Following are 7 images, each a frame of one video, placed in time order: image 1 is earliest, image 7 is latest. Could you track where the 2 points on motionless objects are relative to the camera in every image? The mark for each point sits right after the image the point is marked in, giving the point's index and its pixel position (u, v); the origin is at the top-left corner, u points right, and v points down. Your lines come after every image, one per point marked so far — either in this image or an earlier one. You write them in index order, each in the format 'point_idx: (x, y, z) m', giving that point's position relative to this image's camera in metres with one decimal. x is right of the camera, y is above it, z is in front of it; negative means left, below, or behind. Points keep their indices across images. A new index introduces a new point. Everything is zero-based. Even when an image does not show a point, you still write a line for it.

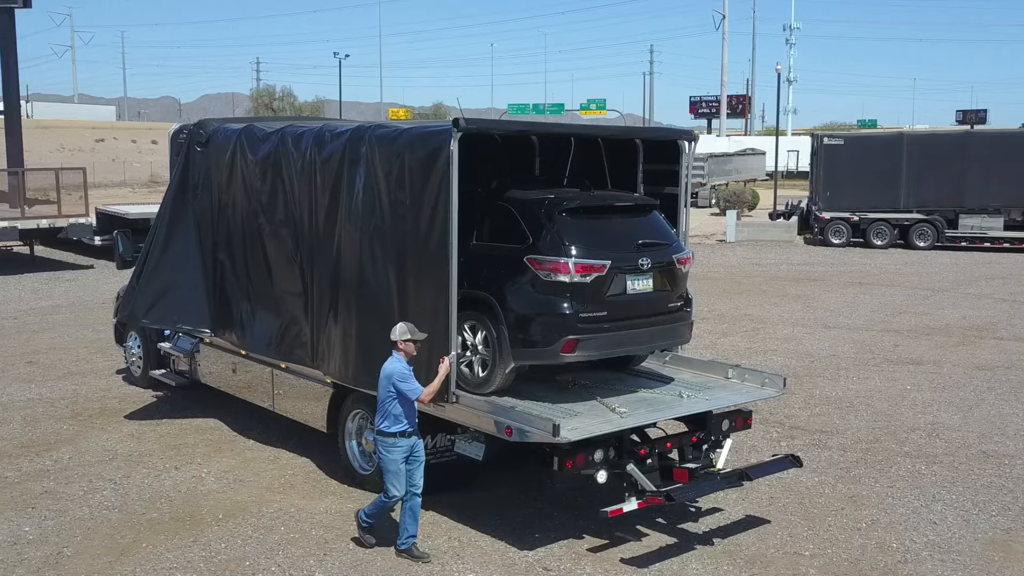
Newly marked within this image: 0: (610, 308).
0: (+0.6, -0.1, +6.7) m
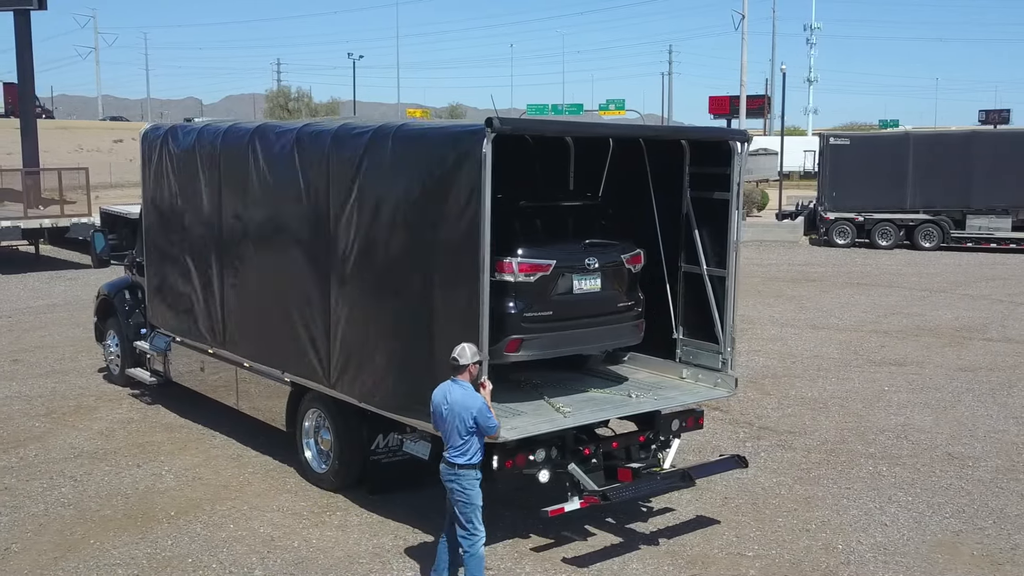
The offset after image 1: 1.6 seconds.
0: (+0.3, -0.1, +6.7) m
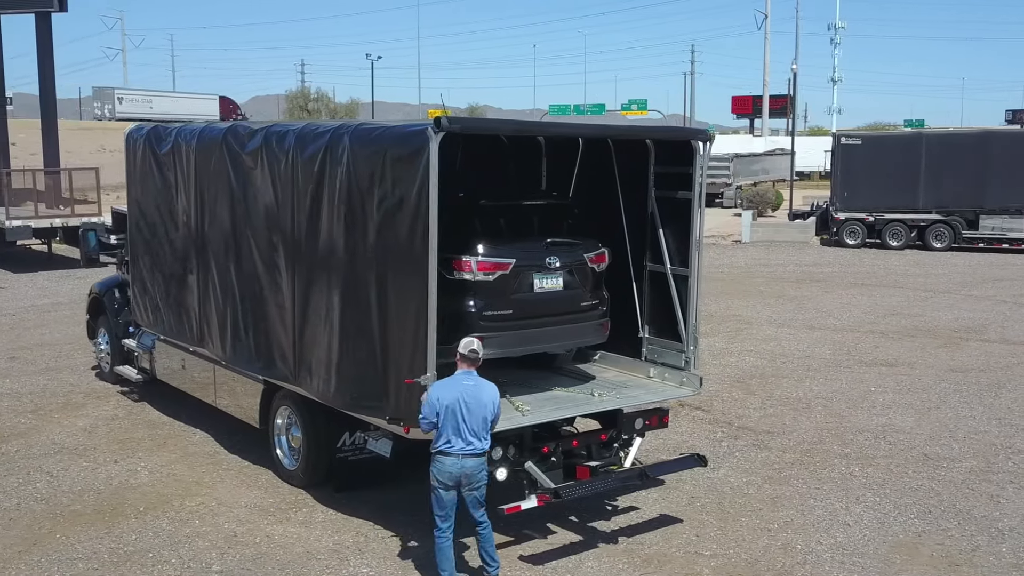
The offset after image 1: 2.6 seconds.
0: (0.0, -0.1, +6.7) m
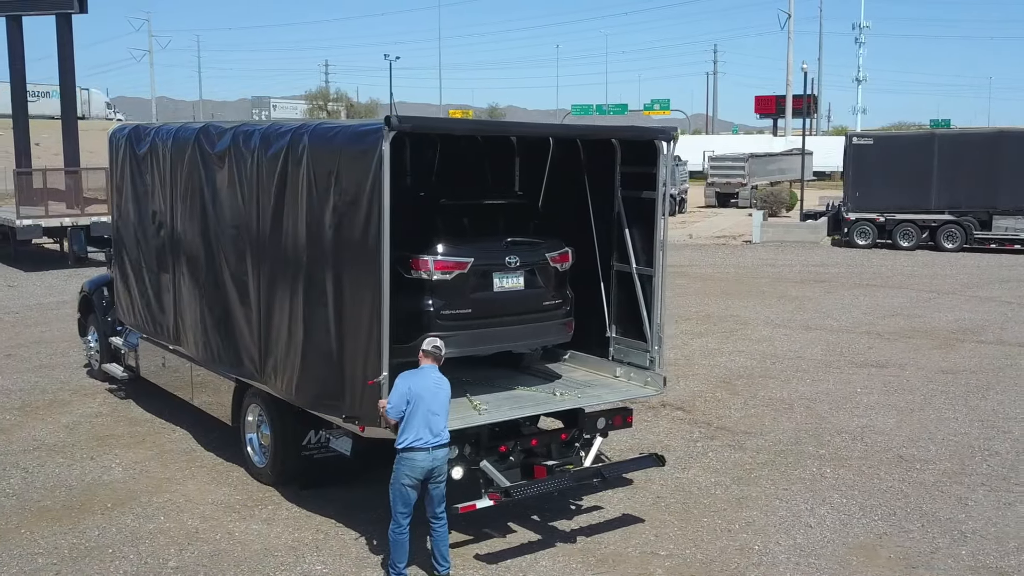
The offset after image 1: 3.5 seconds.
0: (-0.2, -0.1, +6.7) m
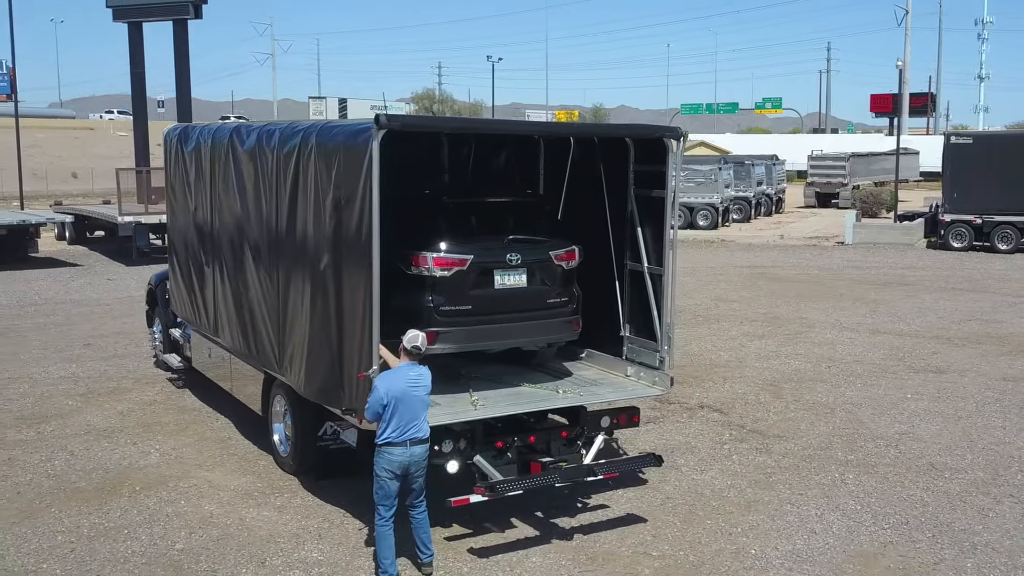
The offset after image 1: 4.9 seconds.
0: (-0.2, -0.1, +6.8) m
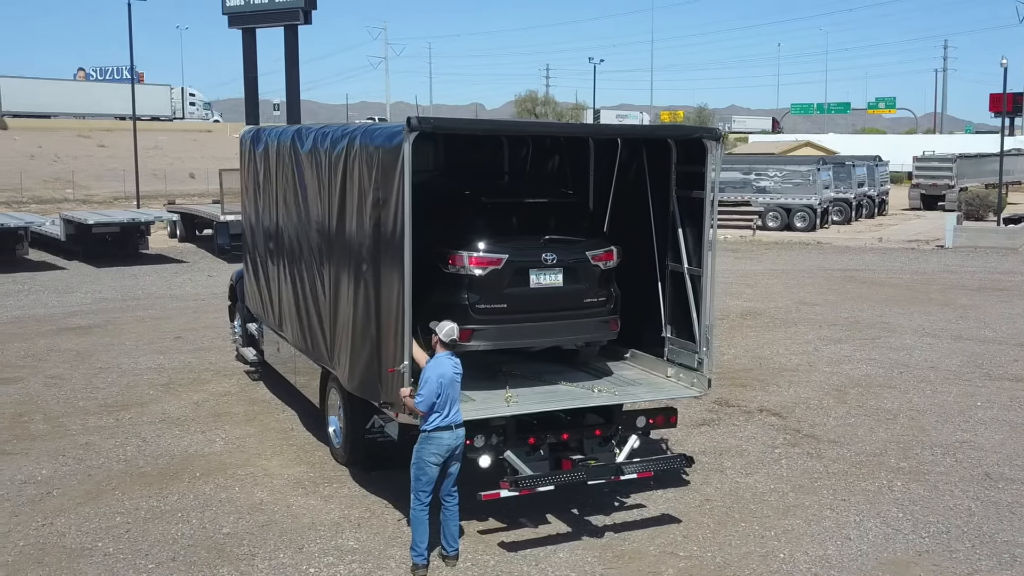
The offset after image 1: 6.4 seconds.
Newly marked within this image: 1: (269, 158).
0: (0.0, -0.1, +6.9) m
1: (-2.1, +1.1, +9.5) m
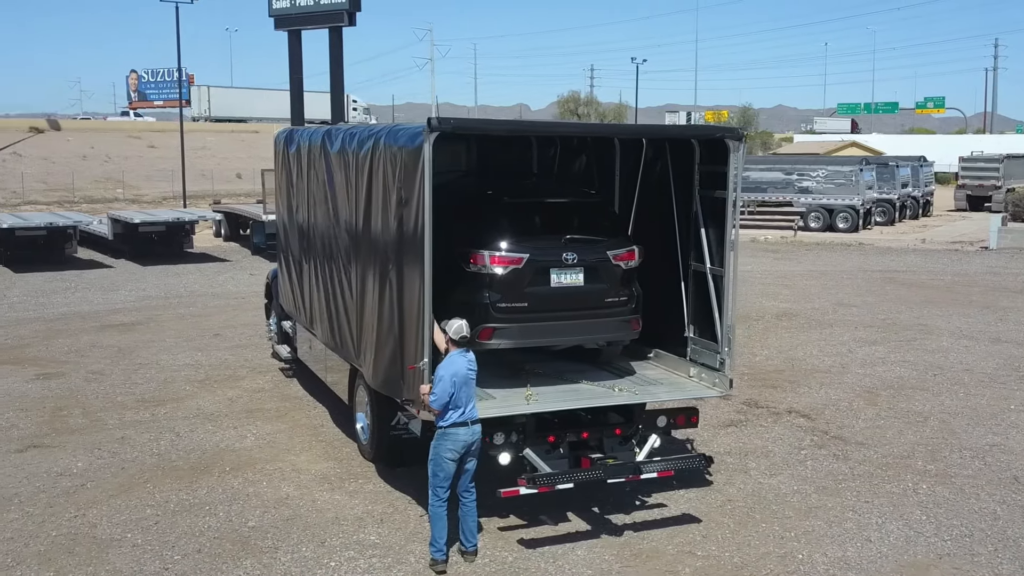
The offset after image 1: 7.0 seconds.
0: (+0.1, -0.1, +6.9) m
1: (-1.9, +1.2, +9.6) m
